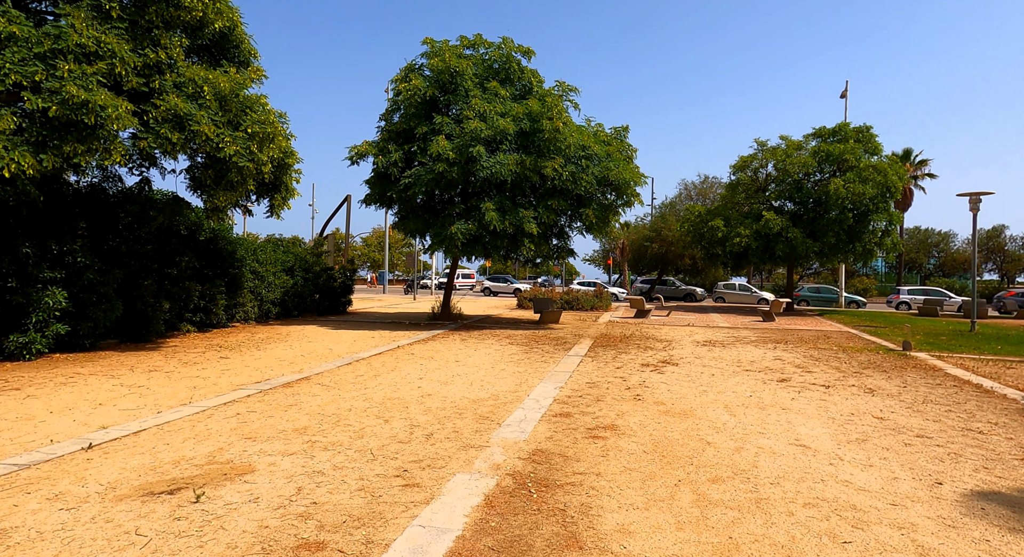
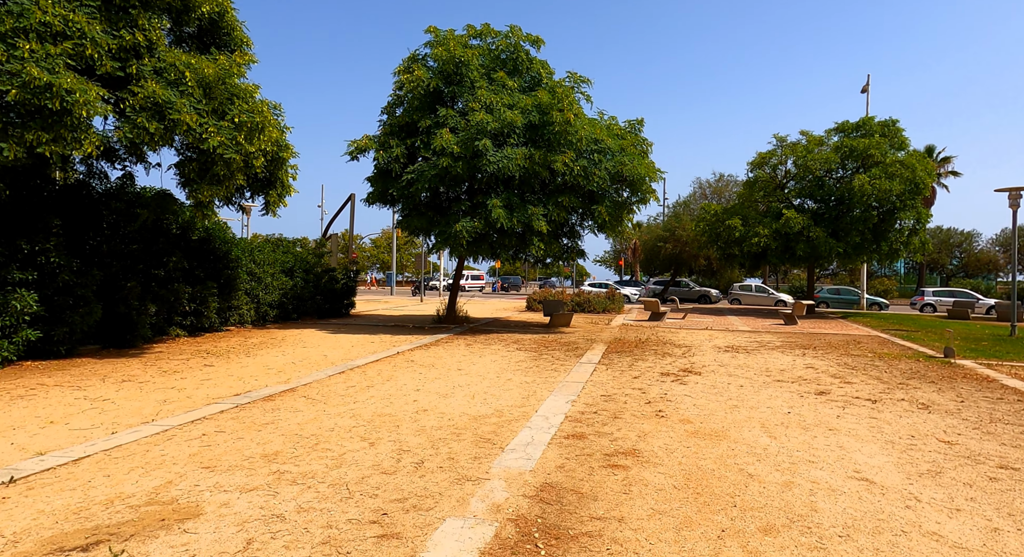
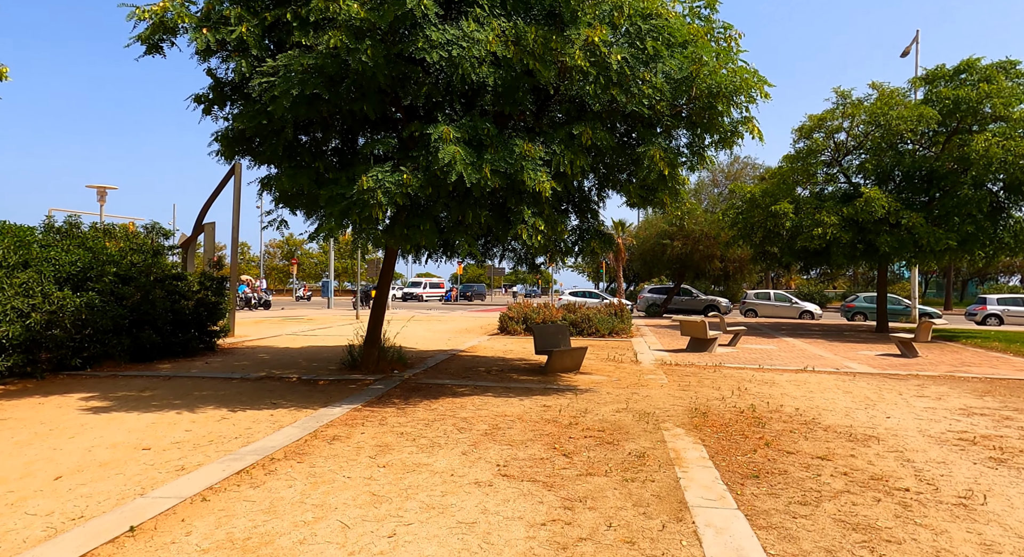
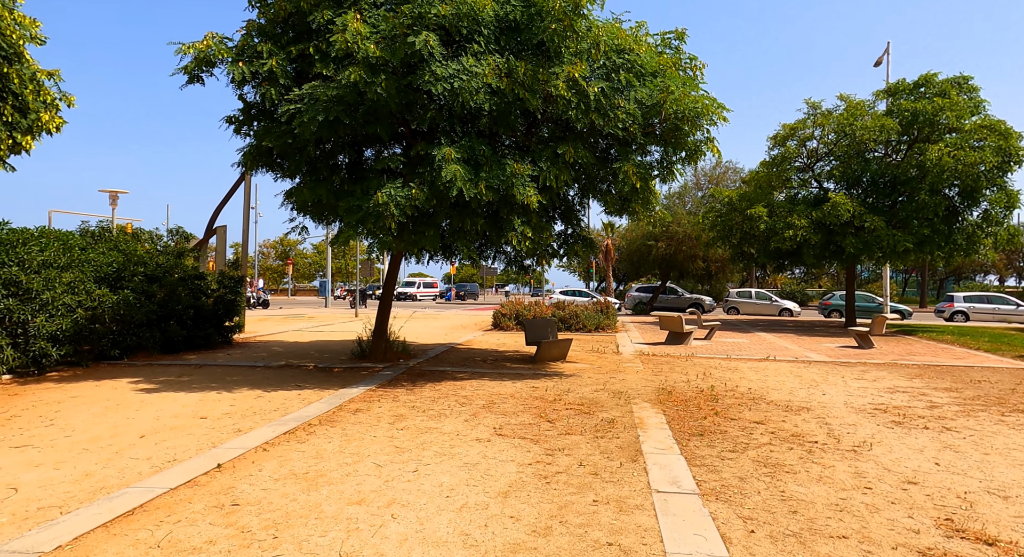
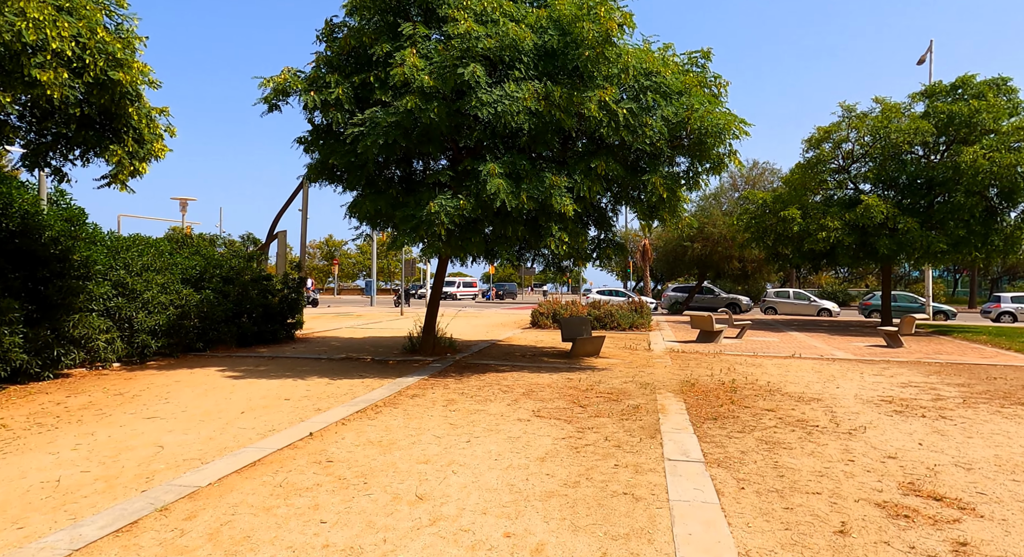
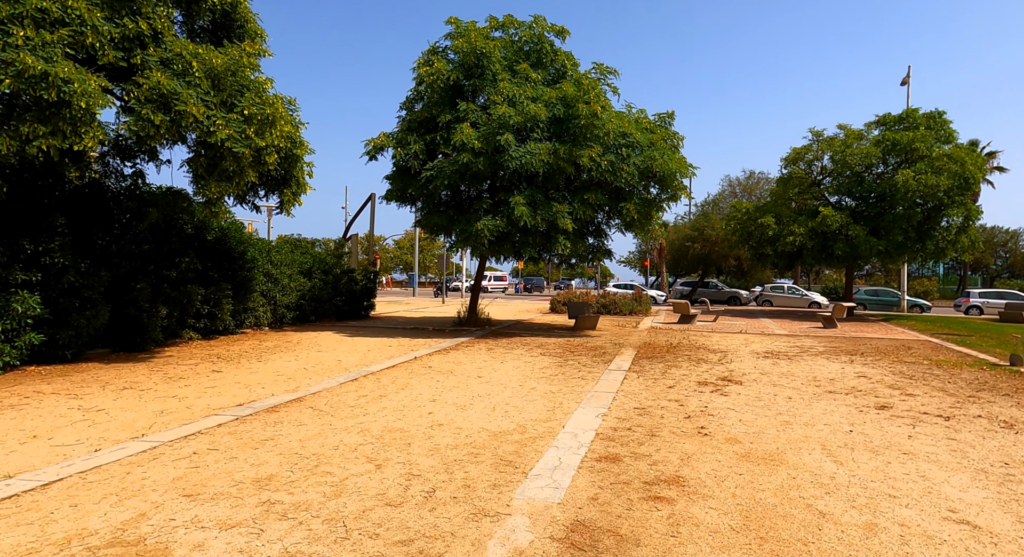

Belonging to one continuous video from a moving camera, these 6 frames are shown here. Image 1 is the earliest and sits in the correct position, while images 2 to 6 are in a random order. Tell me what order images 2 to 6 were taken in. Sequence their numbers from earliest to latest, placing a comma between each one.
2, 6, 5, 4, 3
